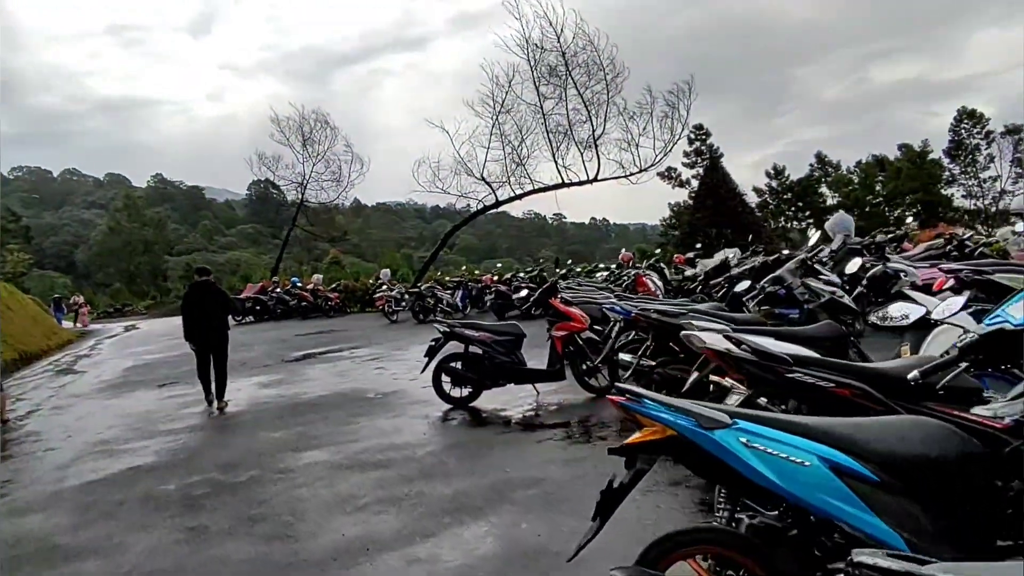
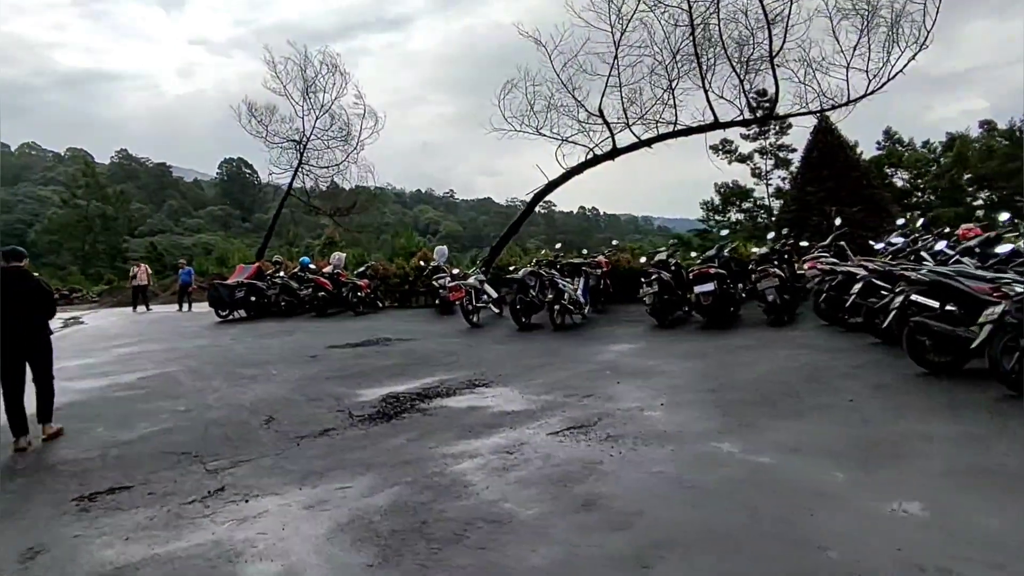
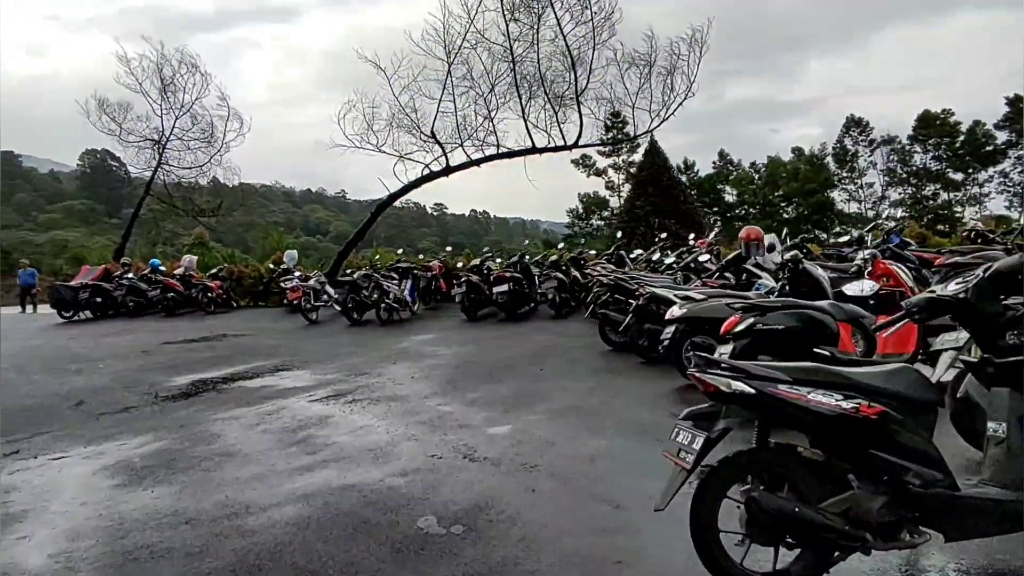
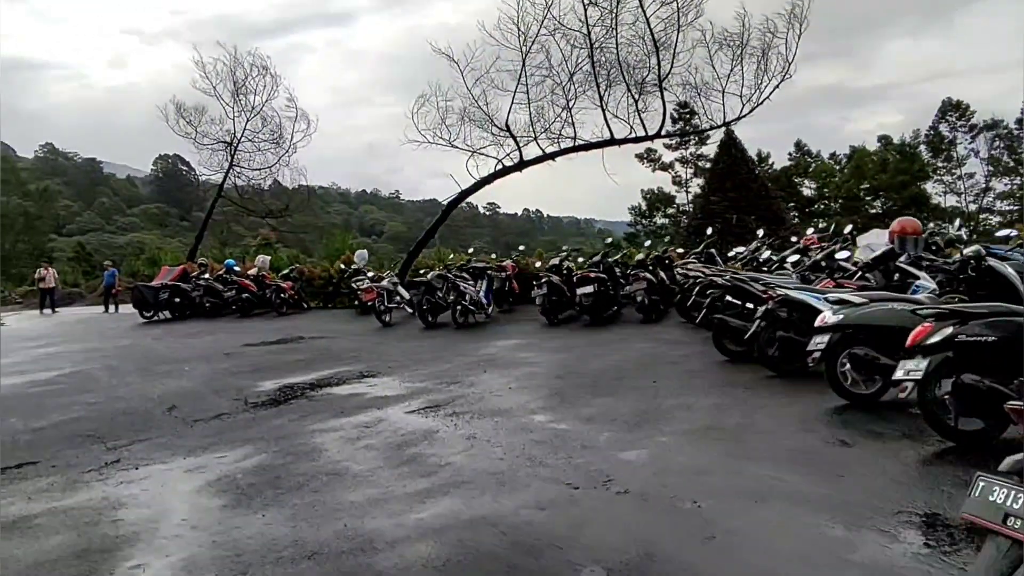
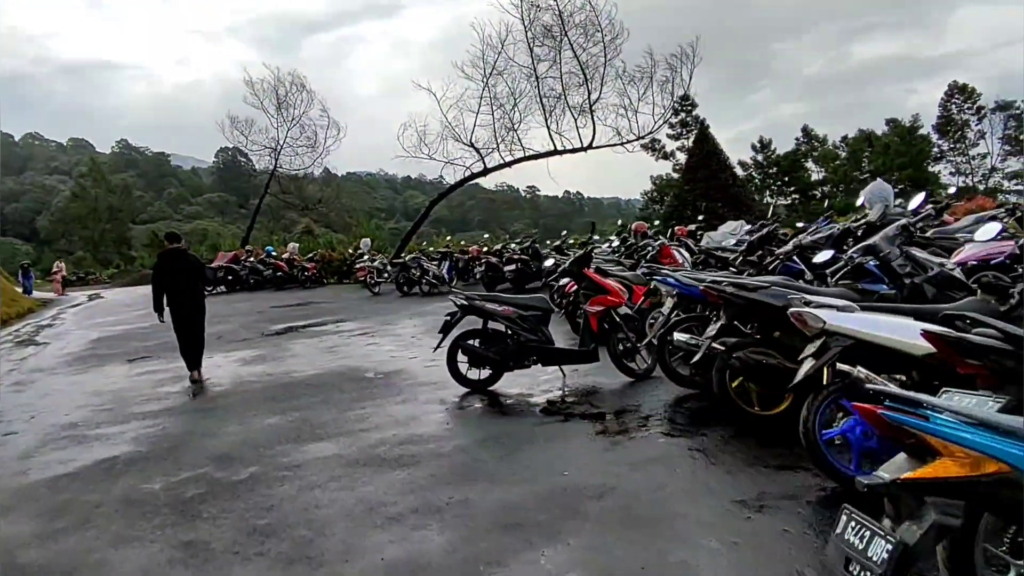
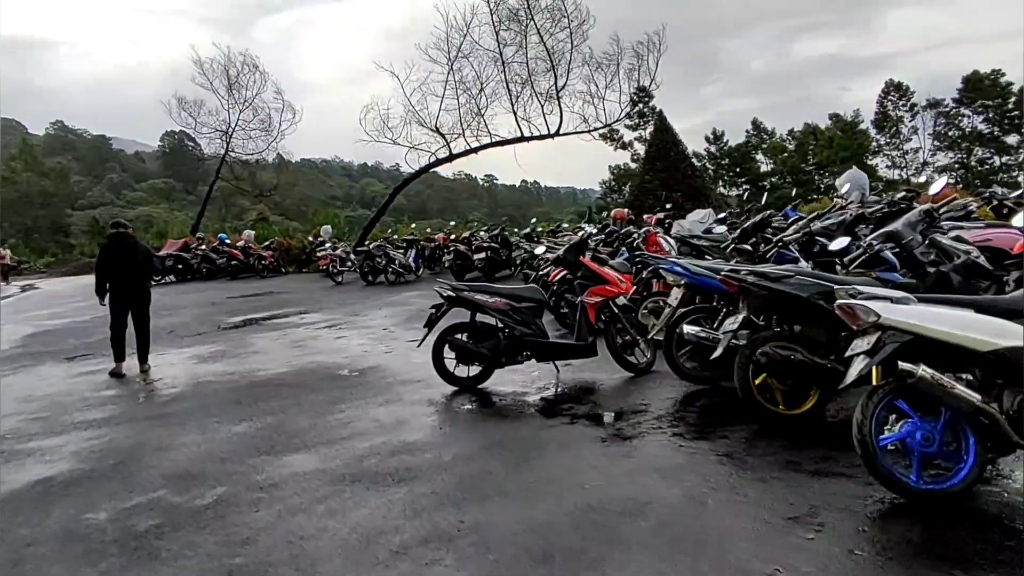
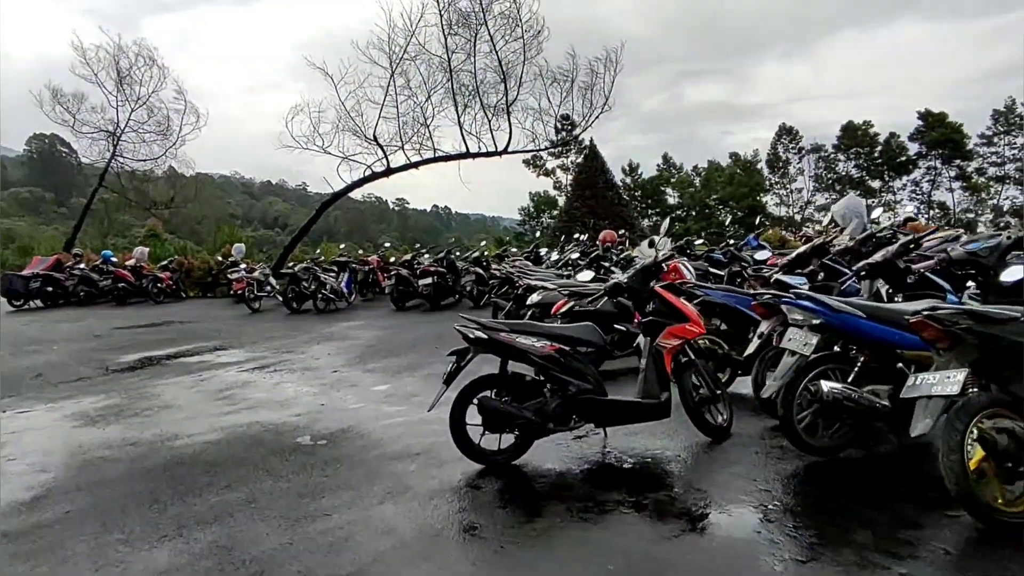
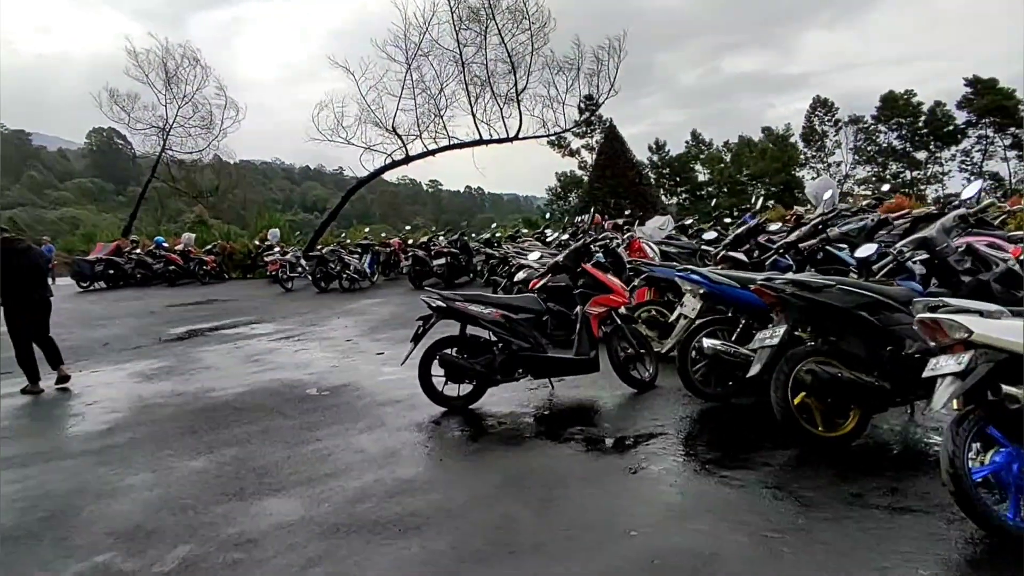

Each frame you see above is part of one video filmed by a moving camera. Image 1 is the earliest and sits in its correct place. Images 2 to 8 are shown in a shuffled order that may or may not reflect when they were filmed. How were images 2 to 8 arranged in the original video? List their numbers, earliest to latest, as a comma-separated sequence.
5, 6, 8, 7, 3, 4, 2
